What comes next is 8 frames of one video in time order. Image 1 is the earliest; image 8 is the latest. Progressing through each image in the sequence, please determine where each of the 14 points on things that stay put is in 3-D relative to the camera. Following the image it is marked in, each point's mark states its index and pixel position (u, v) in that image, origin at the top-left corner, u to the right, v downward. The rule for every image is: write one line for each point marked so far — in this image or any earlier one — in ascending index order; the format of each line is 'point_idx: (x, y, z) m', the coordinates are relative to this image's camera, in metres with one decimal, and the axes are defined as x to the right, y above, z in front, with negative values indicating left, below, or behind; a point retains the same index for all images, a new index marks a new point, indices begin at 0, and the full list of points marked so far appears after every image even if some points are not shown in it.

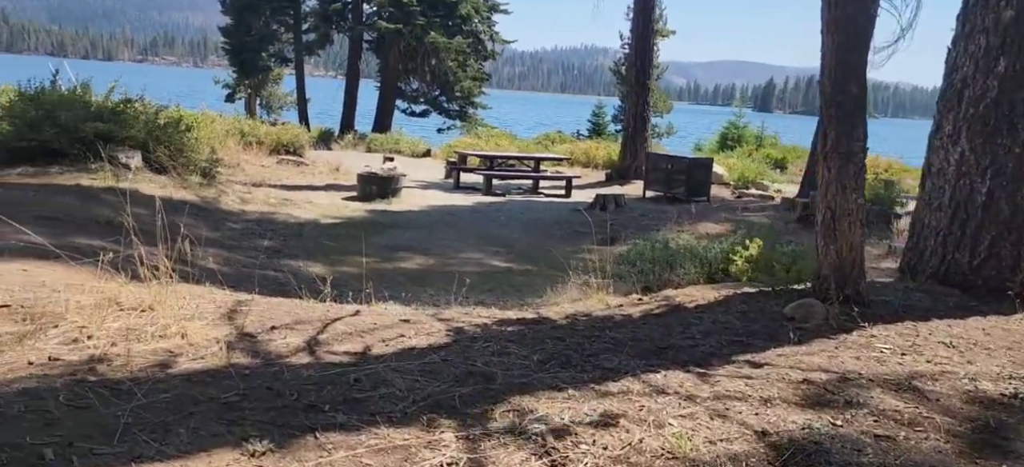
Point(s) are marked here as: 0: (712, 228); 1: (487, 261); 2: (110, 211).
0: (+2.5, 0.0, +11.3) m
1: (-0.3, -0.3, +9.9) m
2: (-3.9, +0.2, +8.7) m
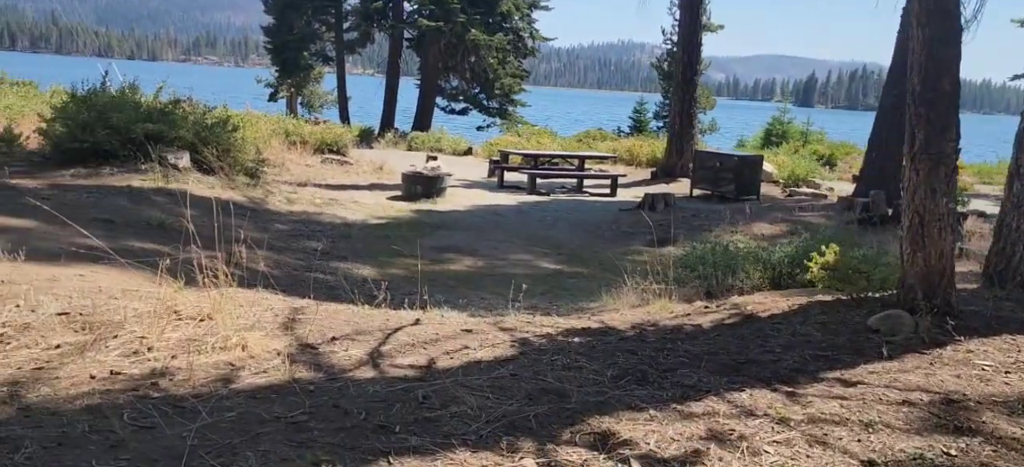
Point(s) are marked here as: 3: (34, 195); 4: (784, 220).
0: (+3.1, 0.0, +11.0) m
1: (+0.3, -0.3, +9.8) m
2: (-3.4, +0.2, +8.7) m
3: (-4.5, +0.4, +8.4) m
4: (+3.5, +0.2, +11.6) m
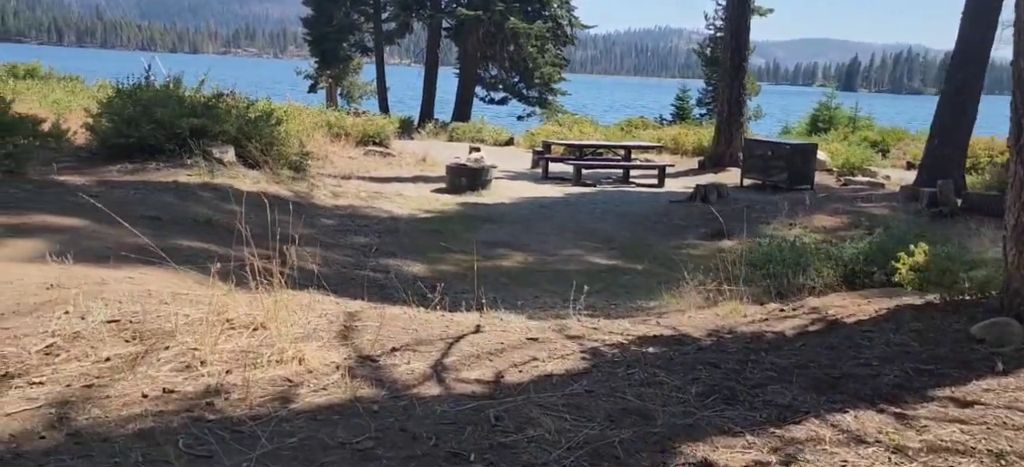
0: (+3.7, +0.1, +10.6) m
1: (+0.8, -0.2, +9.5) m
2: (-2.9, +0.2, +8.5) m
3: (-4.0, +0.4, +8.3) m
4: (+4.1, +0.3, +11.2) m
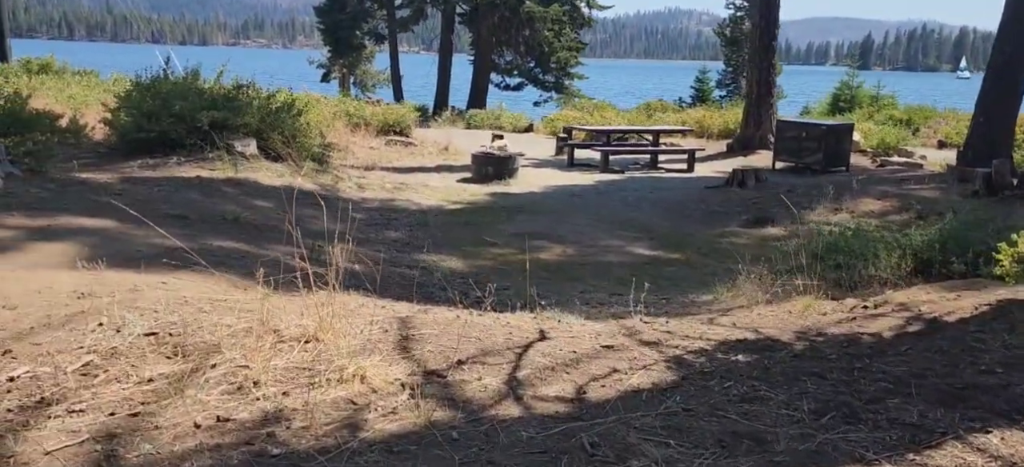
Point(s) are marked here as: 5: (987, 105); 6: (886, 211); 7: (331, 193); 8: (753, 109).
0: (+4.1, +0.3, +10.1) m
1: (+1.2, -0.1, +9.1) m
2: (-2.5, +0.2, +8.2) m
3: (-3.6, +0.4, +8.0) m
4: (+4.5, +0.5, +10.8) m
5: (+6.9, +1.8, +13.3) m
6: (+4.2, +0.2, +10.1) m
7: (-2.1, +0.5, +10.4) m
8: (+4.6, +2.3, +17.1) m
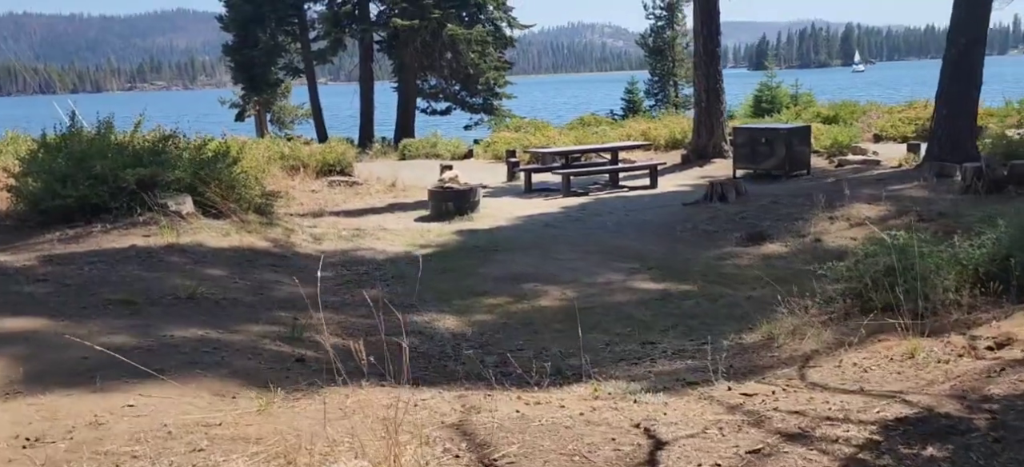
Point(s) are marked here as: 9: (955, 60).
0: (+3.8, +0.2, +9.6) m
1: (+1.1, -0.4, +8.3) m
2: (-2.5, -0.4, +7.0) m
3: (-3.6, -0.3, +6.8) m
4: (+4.2, +0.4, +10.2) m
5: (+6.2, +1.9, +13.0) m
6: (+3.9, +0.2, +9.5) m
7: (-2.3, -0.2, +9.2) m
8: (+3.5, +2.1, +16.5) m
9: (+6.3, +2.5, +12.8) m
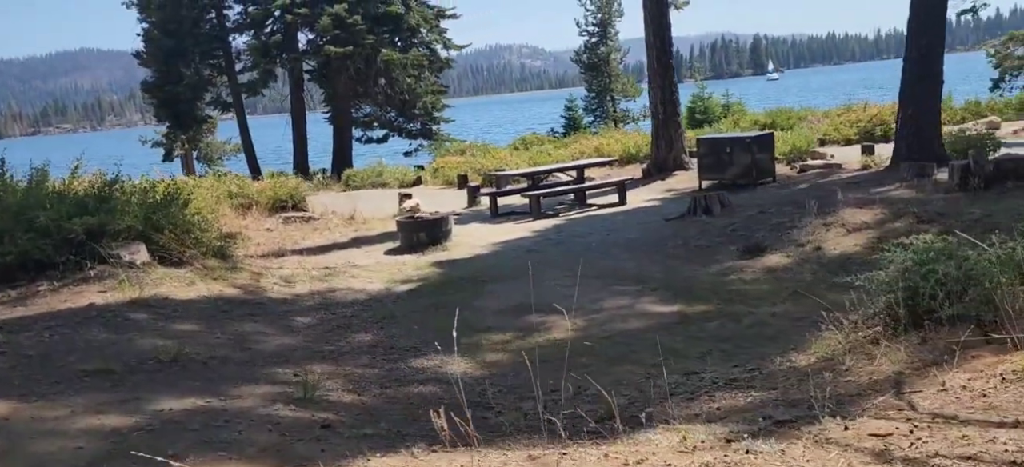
0: (+3.7, +0.1, +9.3) m
1: (+1.1, -0.6, +7.7) m
2: (-2.4, -0.7, +6.2) m
3: (-3.5, -0.8, +5.9) m
4: (+4.0, +0.4, +10.0) m
5: (+5.7, +1.9, +12.9) m
6: (+3.8, +0.1, +9.3) m
7: (-2.4, -0.6, +8.5) m
8: (+2.7, +1.8, +16.2) m
9: (+5.7, +2.5, +12.7) m
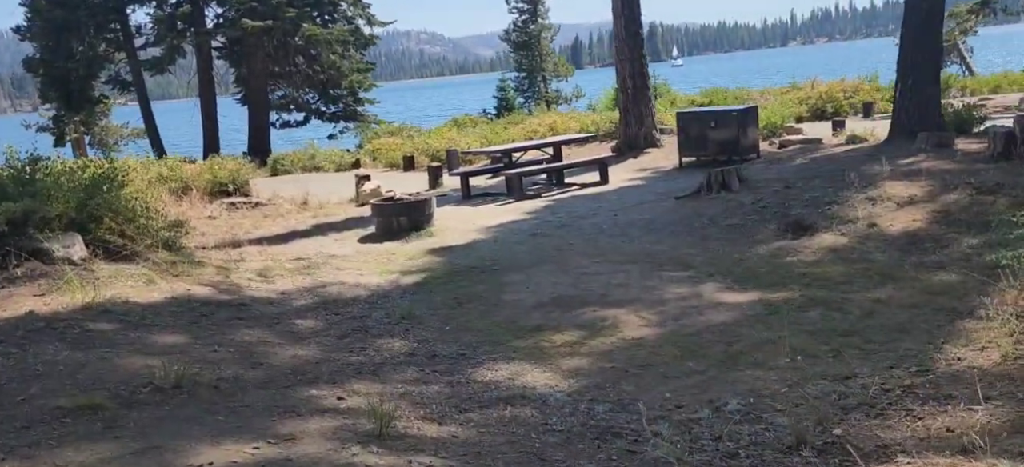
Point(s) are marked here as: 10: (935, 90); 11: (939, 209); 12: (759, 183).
0: (+3.8, +0.4, +8.4) m
1: (+1.5, -0.4, +6.6) m
2: (-1.9, -0.7, +4.7) m
3: (-2.9, -0.7, +4.2) m
4: (+4.0, +0.6, +9.1) m
5: (+5.4, +2.3, +12.2) m
6: (+3.9, +0.4, +8.4) m
7: (-2.1, -0.5, +6.9) m
8: (+2.0, +2.1, +15.2) m
9: (+5.4, +2.8, +12.0) m
10: (+5.7, +2.0, +12.2) m
11: (+3.8, +0.3, +8.0) m
12: (+2.7, +0.5, +9.9) m
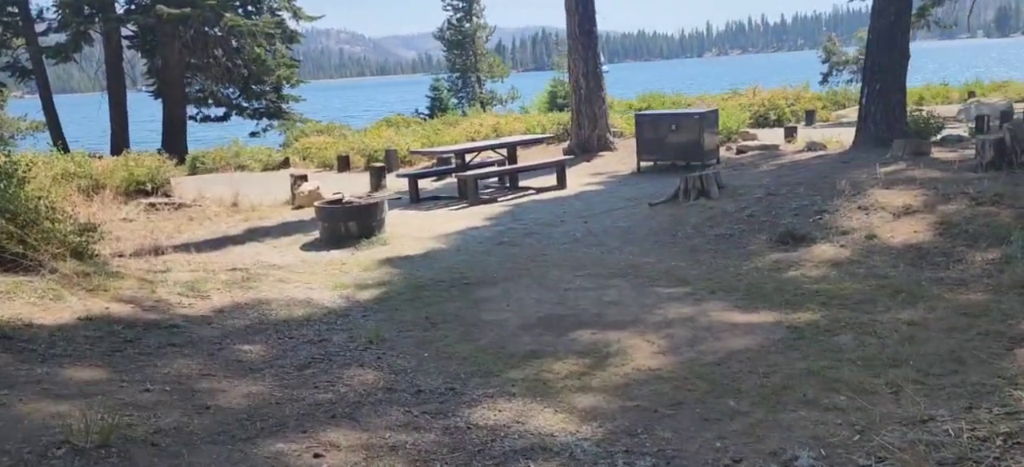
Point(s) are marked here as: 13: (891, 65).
0: (+3.5, +0.3, +7.9) m
1: (+1.3, -0.5, +5.8) m
2: (-1.8, -0.7, +3.6) m
3: (-2.8, -0.7, +3.1) m
4: (+3.7, +0.5, +8.6) m
5: (+4.8, +2.1, +11.8) m
6: (+3.6, +0.3, +7.8) m
7: (-2.2, -0.5, +5.8) m
8: (+1.1, +2.0, +14.4) m
9: (+4.8, +2.6, +11.6) m
10: (+5.1, +1.8, +11.8) m
11: (+3.6, +0.2, +7.5) m
12: (+2.3, +0.4, +9.2) m
13: (+4.9, +2.2, +11.7) m
